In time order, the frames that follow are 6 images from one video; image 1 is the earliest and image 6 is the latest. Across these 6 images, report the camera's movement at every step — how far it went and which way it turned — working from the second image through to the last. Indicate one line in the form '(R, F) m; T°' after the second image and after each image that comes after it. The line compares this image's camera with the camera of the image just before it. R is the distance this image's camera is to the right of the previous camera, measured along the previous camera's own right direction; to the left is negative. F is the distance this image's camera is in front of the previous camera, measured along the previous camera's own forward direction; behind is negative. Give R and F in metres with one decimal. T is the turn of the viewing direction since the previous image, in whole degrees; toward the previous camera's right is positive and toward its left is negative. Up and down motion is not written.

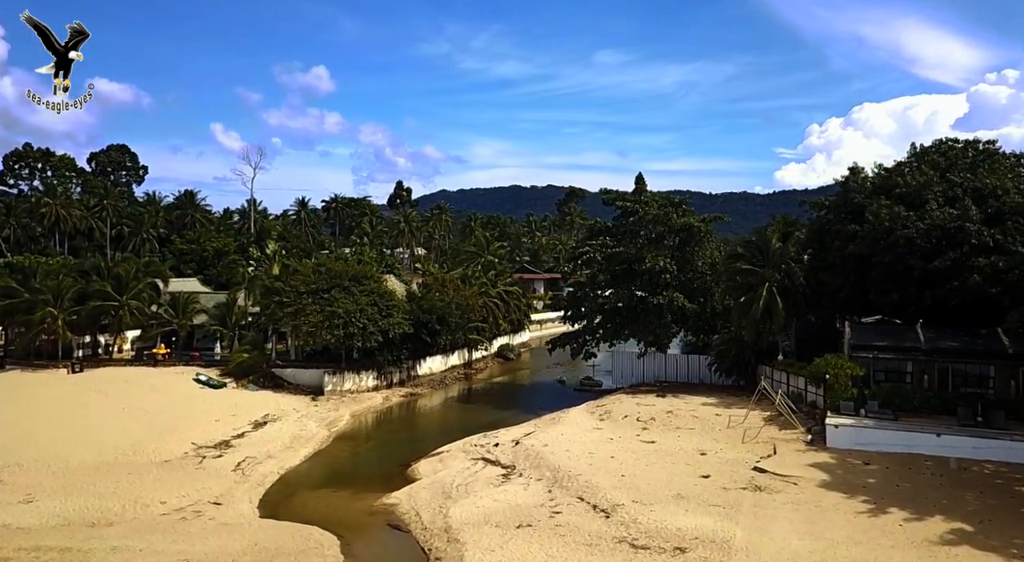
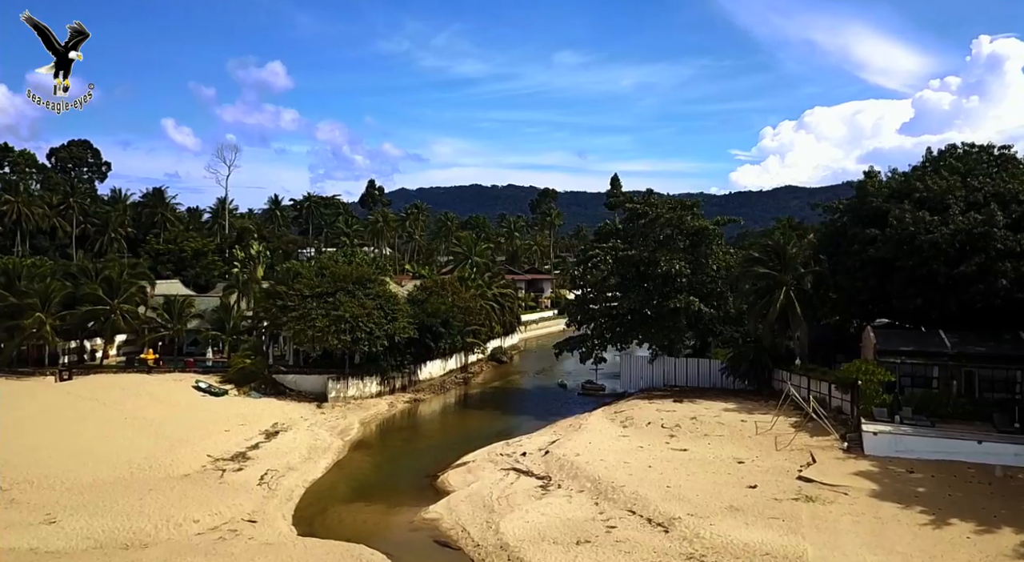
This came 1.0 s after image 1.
(-2.5, +0.9) m; +3°
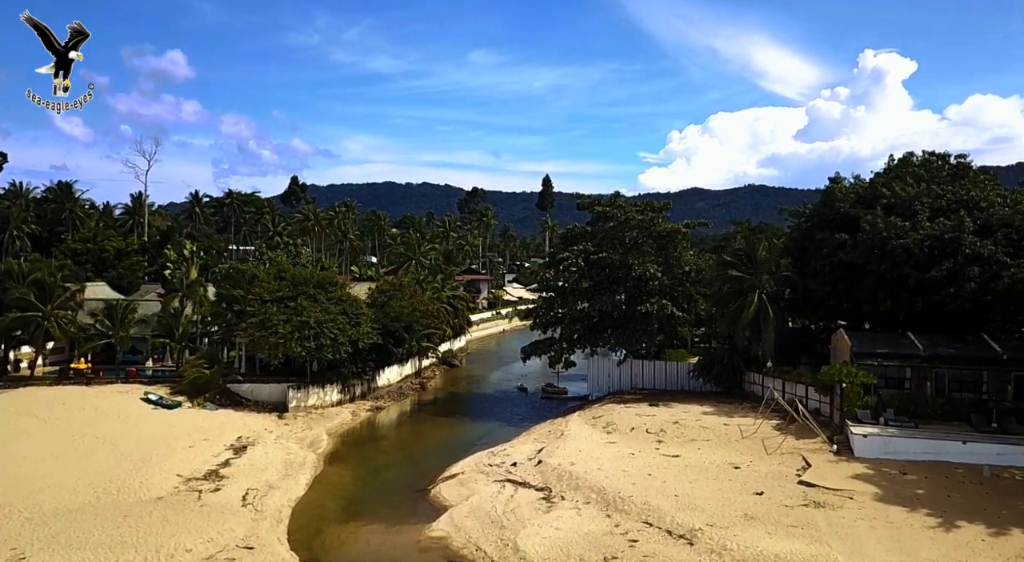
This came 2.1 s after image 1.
(-2.7, +1.0) m; +6°
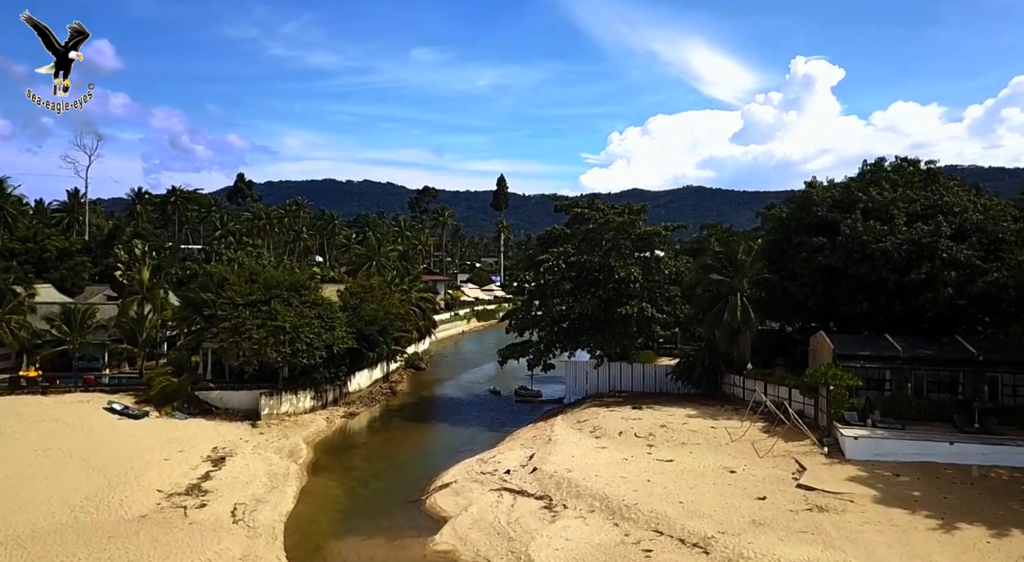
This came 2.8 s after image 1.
(-1.8, +0.6) m; +4°
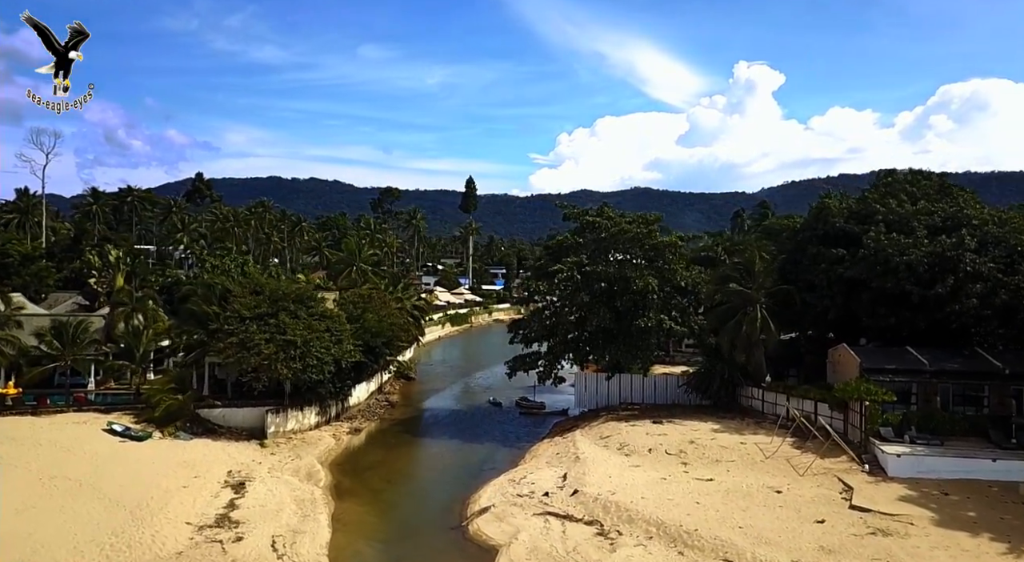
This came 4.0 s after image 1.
(-3.0, +1.1) m; +3°
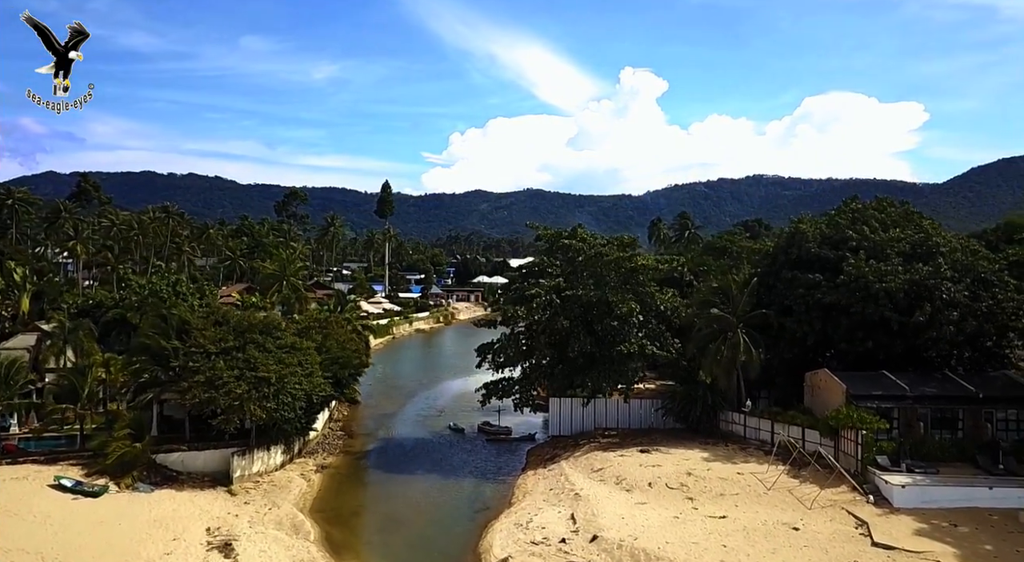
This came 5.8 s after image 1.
(-3.9, +1.6) m; +8°
